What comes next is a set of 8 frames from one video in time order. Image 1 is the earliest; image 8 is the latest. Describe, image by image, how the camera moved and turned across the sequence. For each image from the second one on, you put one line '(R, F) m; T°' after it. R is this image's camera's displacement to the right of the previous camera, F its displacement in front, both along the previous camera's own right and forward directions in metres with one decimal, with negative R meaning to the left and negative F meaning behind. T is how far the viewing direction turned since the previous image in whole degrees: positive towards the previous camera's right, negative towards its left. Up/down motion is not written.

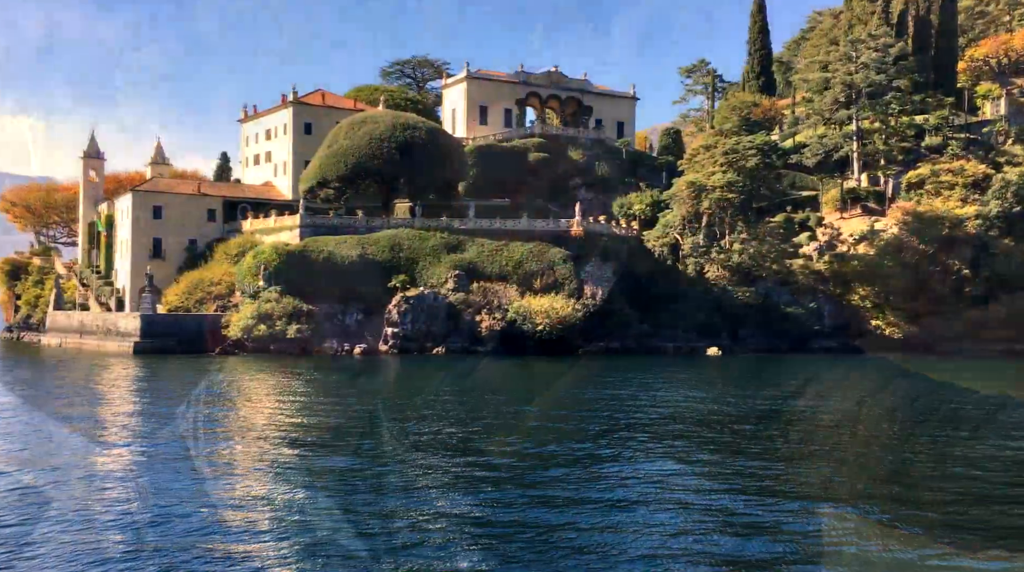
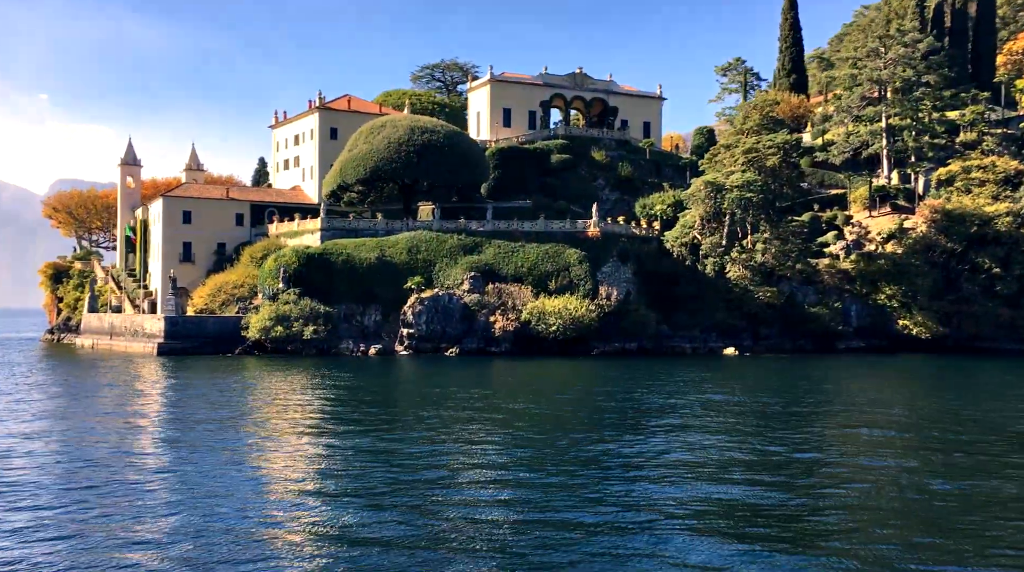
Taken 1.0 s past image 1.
(+3.3, -0.5) m; -4°
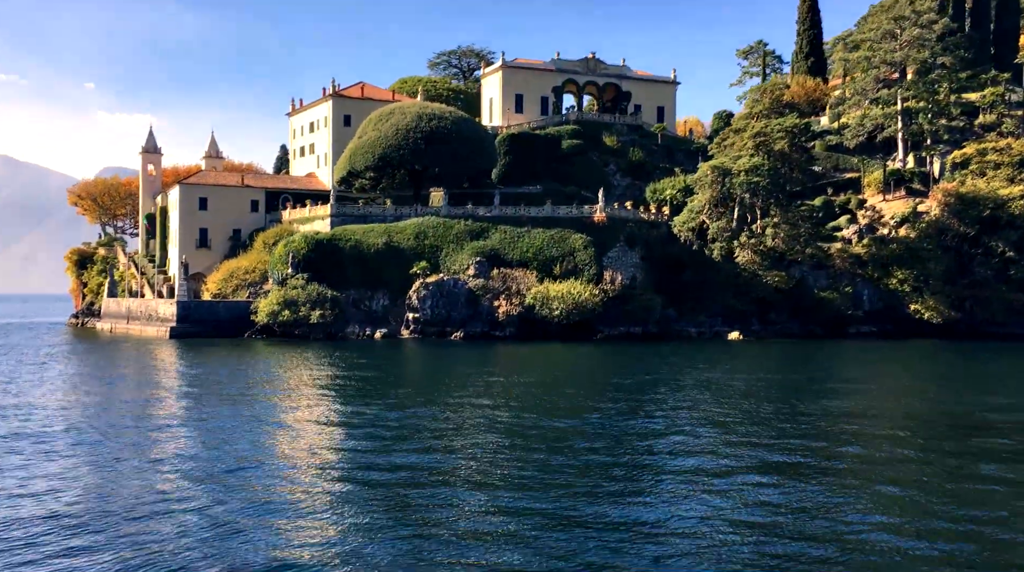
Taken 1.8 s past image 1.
(+2.5, -0.6) m; -2°
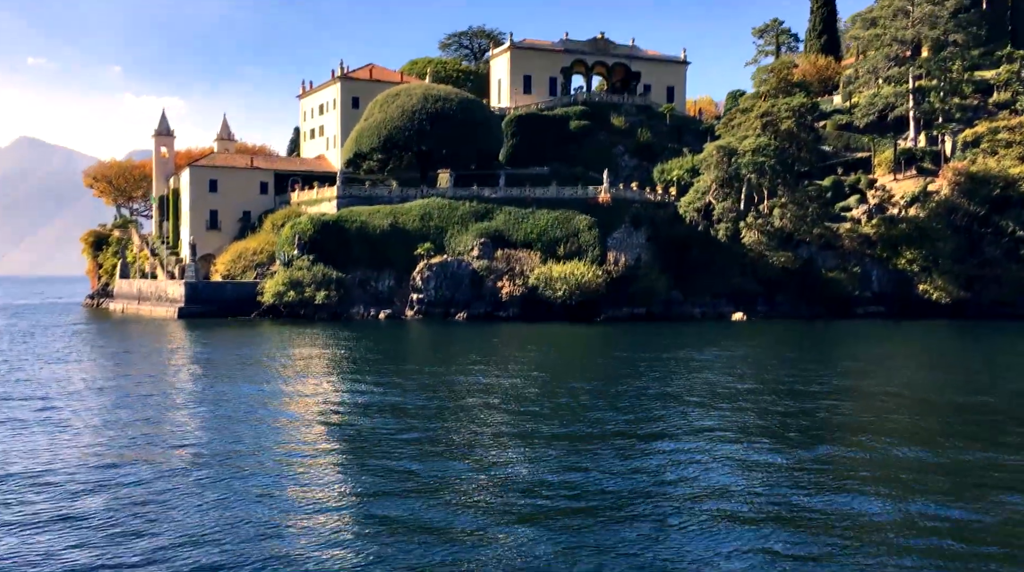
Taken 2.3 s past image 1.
(+1.6, -0.3) m; -2°
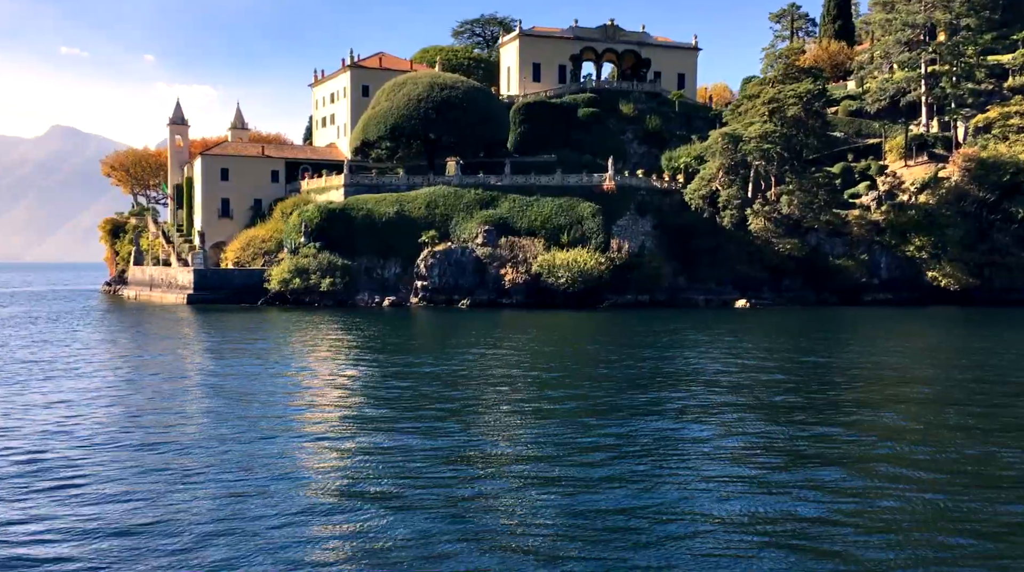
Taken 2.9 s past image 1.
(+1.9, -0.4) m; -2°
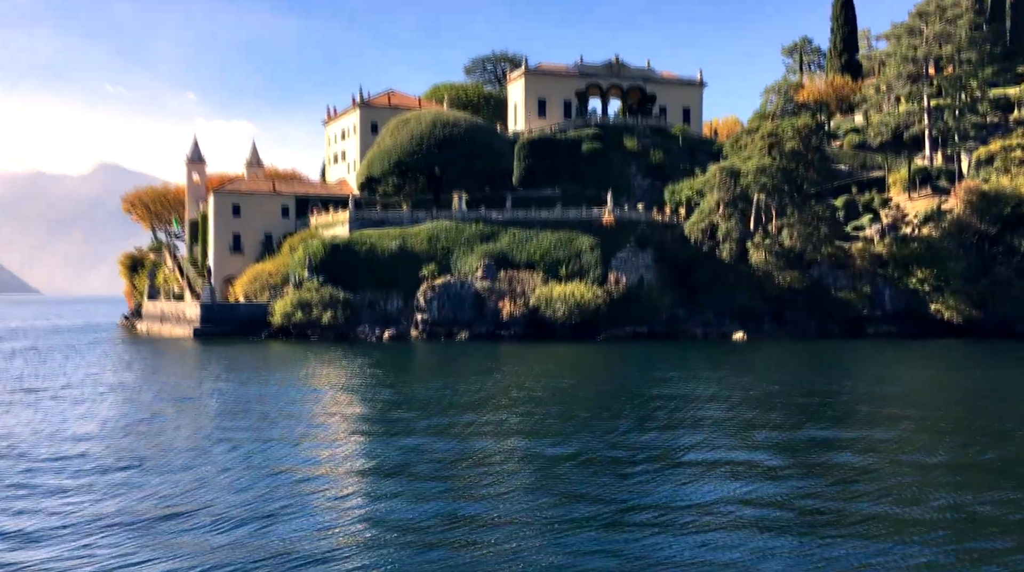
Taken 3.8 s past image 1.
(+2.7, -0.9) m; -2°
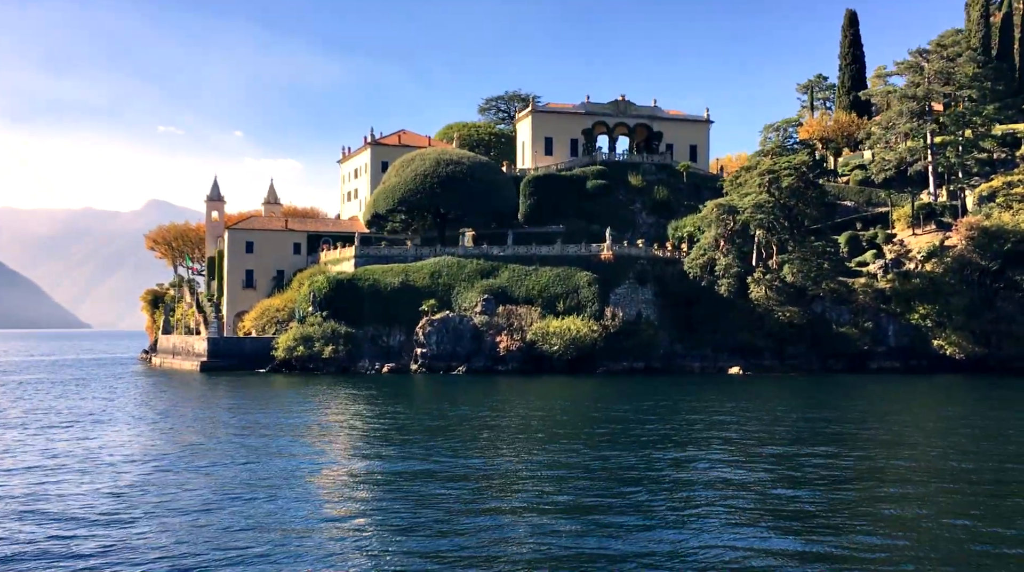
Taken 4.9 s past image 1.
(+3.3, -1.1) m; -3°
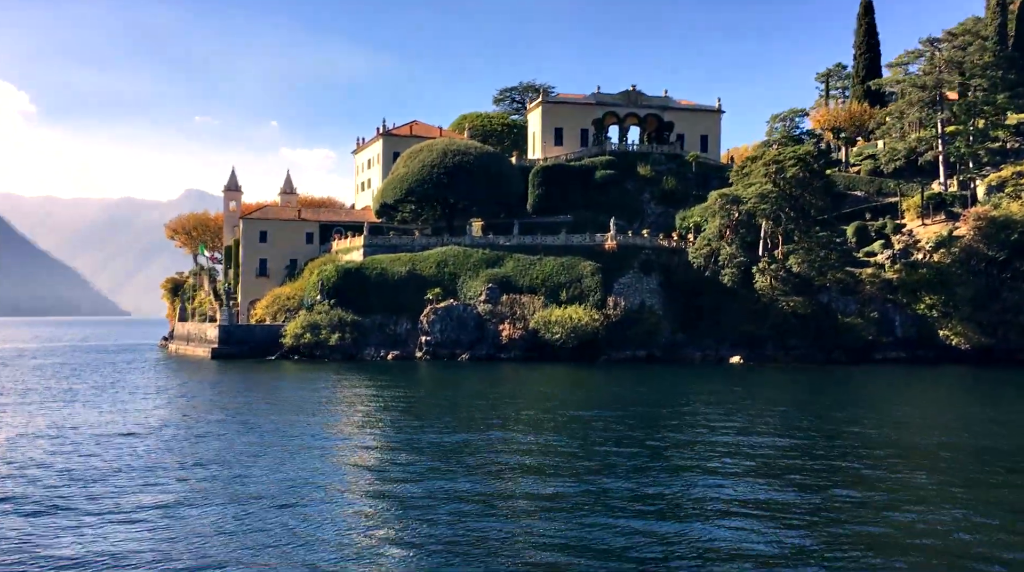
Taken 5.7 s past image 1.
(+2.3, -0.8) m; -2°
